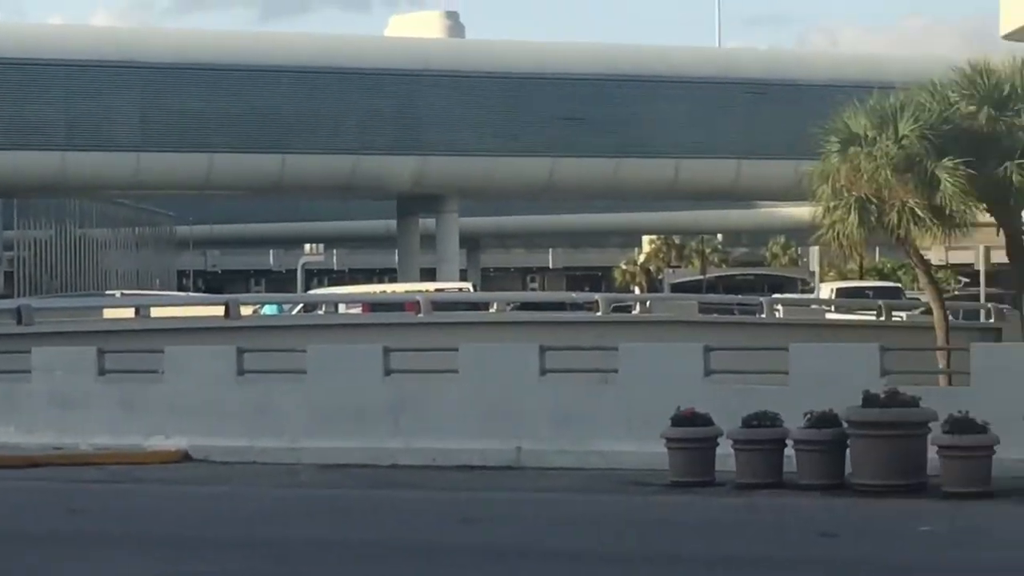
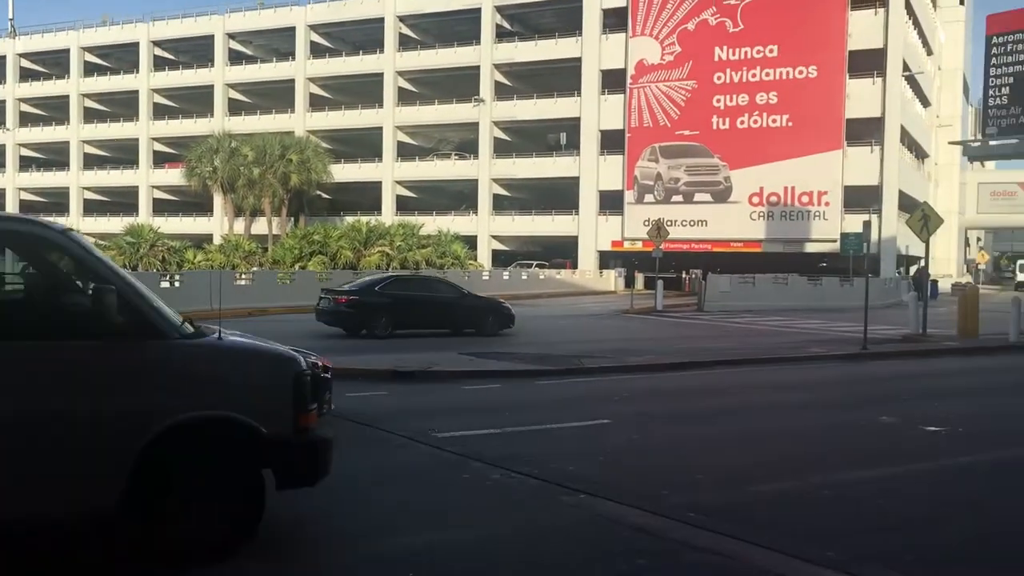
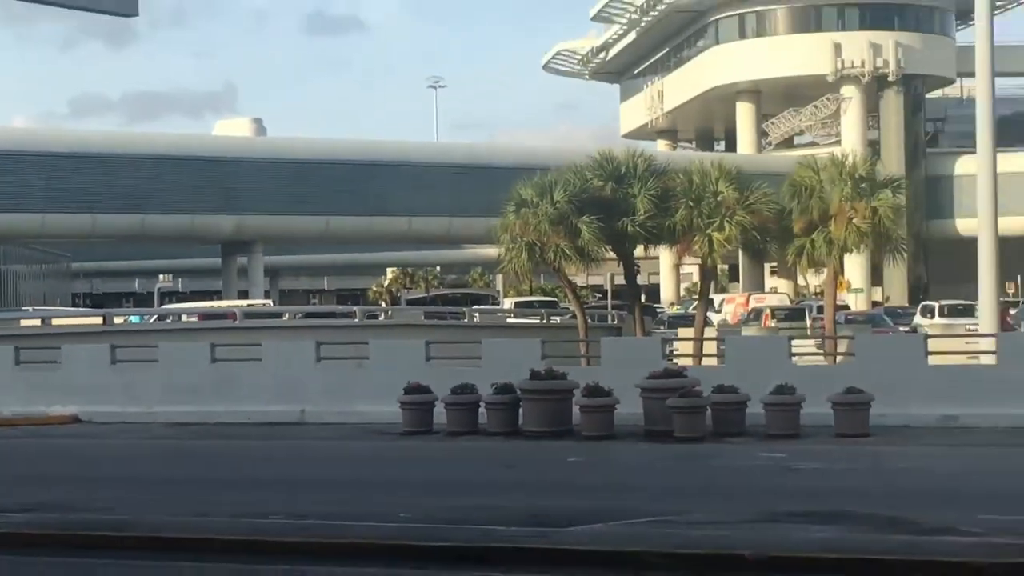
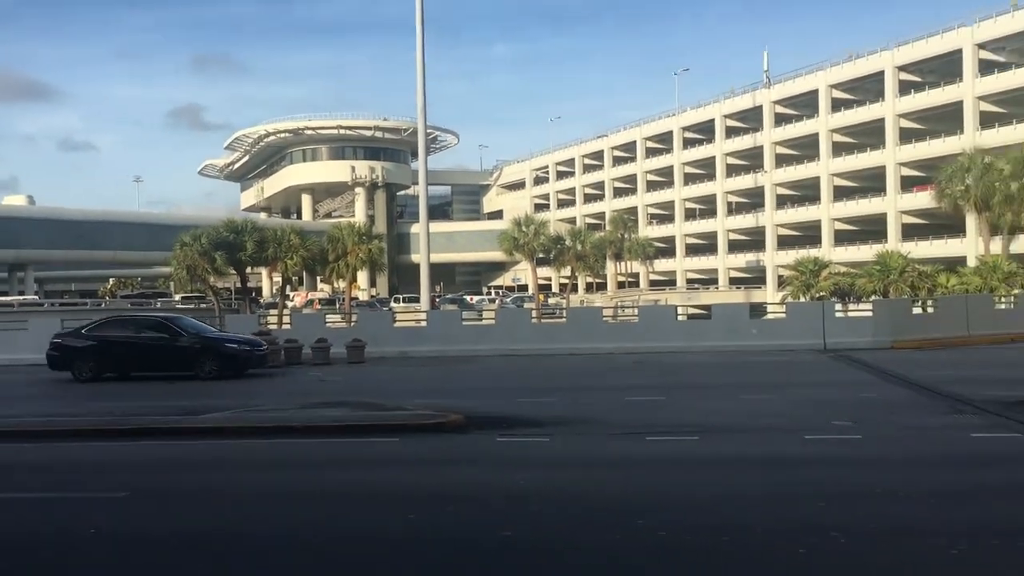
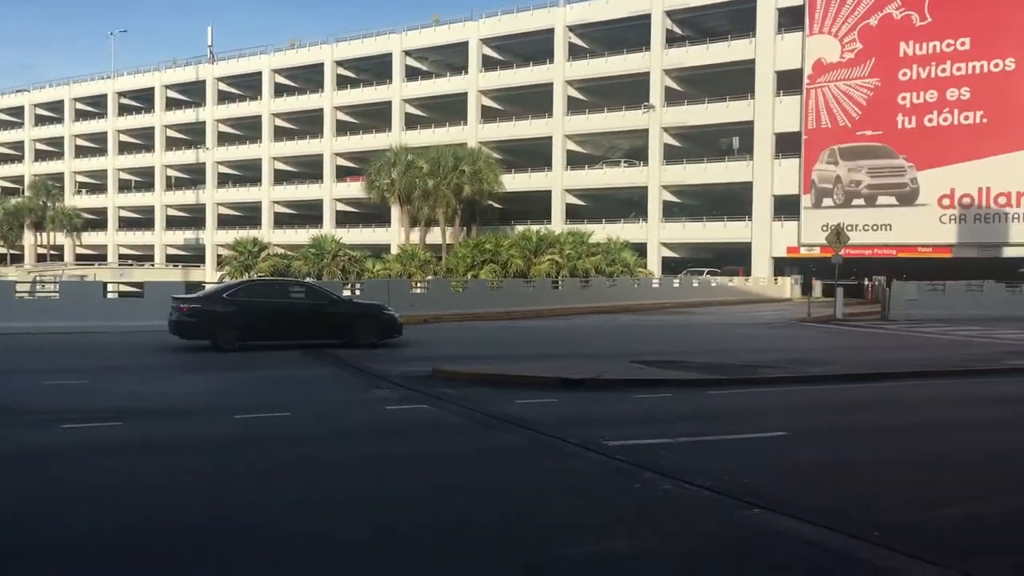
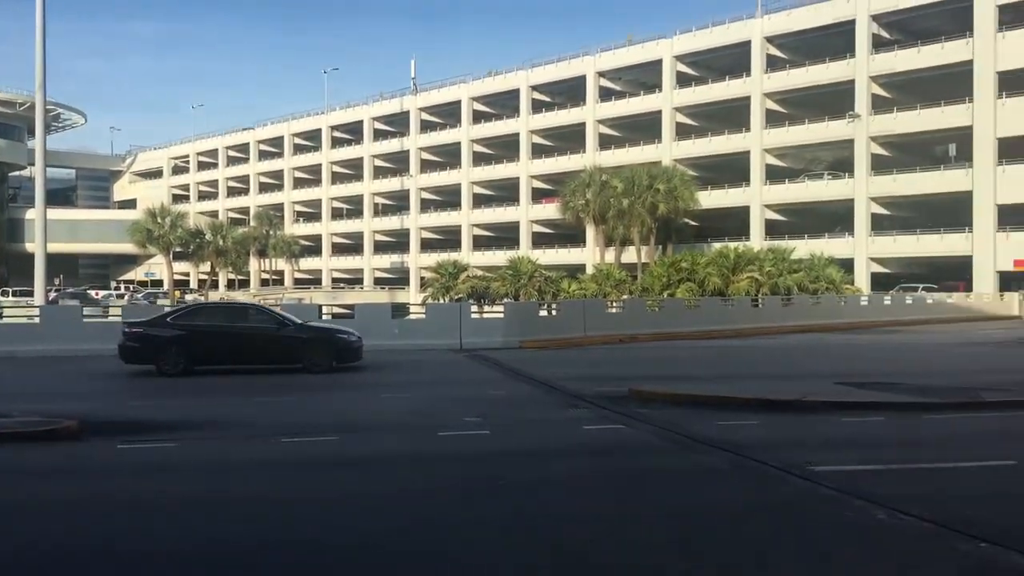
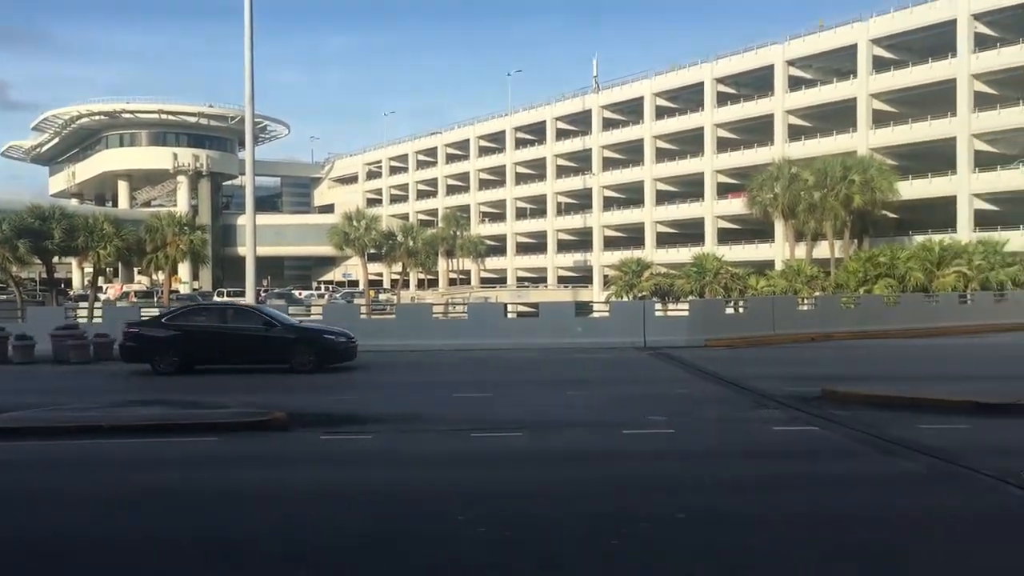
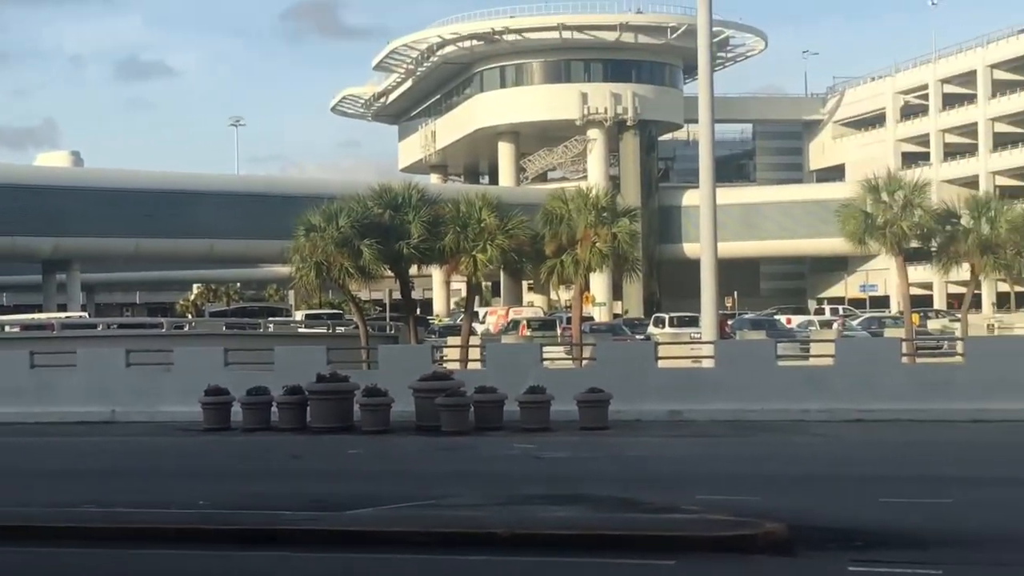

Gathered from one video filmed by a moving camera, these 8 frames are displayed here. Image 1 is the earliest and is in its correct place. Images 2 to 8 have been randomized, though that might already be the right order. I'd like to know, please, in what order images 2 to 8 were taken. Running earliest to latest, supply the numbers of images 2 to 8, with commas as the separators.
3, 8, 4, 7, 6, 5, 2
